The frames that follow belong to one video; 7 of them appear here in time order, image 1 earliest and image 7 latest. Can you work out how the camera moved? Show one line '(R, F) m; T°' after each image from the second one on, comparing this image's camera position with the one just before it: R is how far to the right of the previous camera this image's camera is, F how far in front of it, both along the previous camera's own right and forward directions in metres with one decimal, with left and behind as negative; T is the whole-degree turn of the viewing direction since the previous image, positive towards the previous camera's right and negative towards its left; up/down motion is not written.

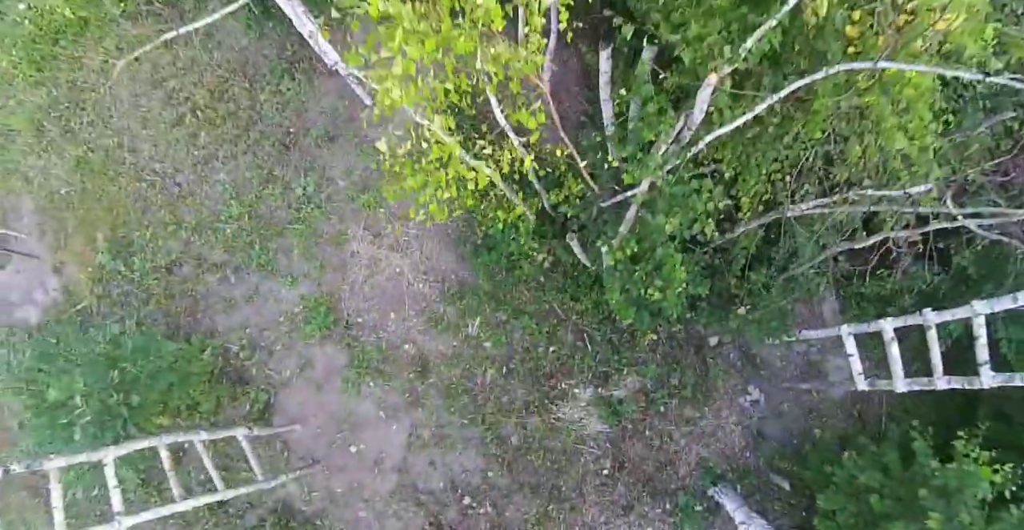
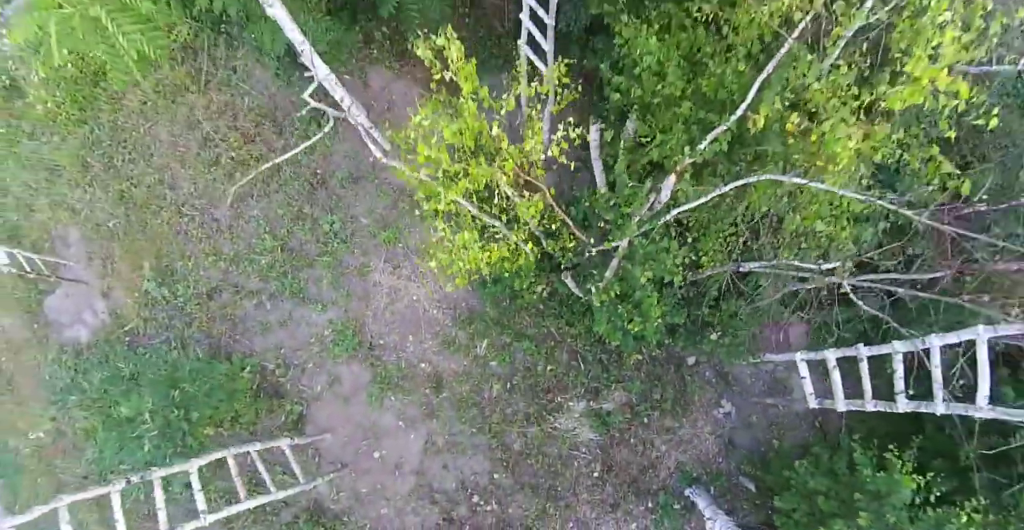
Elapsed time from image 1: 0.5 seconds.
(0.0, -0.7) m; 0°
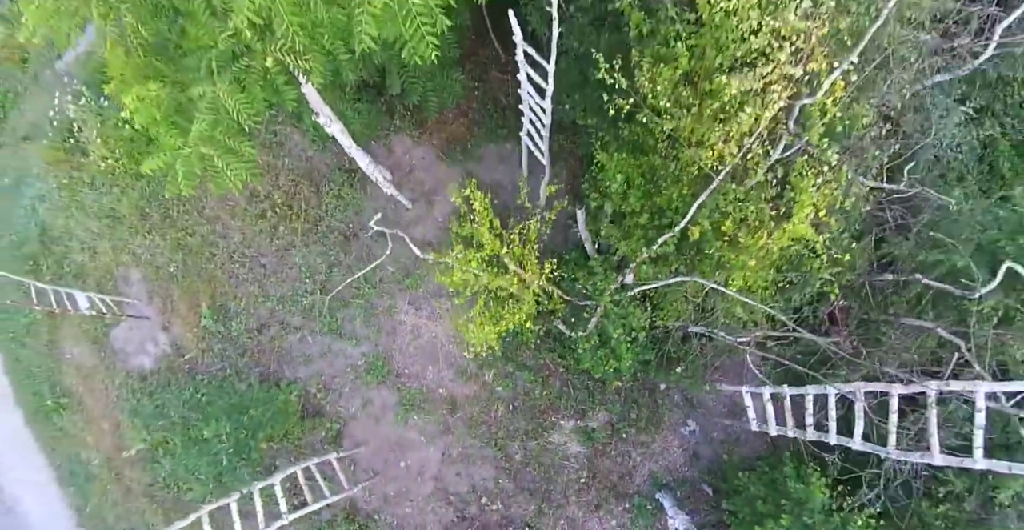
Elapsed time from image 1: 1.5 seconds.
(0.0, -1.1) m; 0°
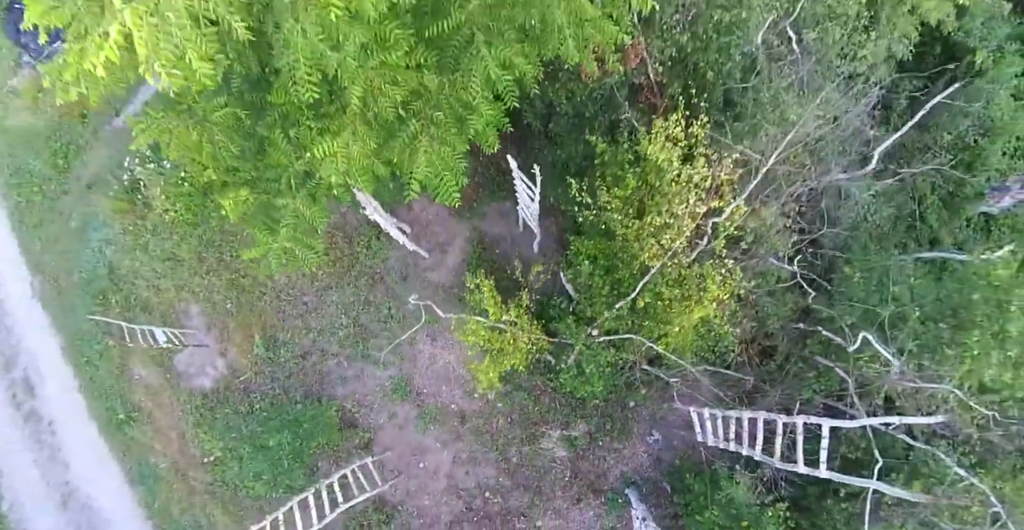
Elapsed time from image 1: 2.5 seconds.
(0.0, -1.6) m; 0°
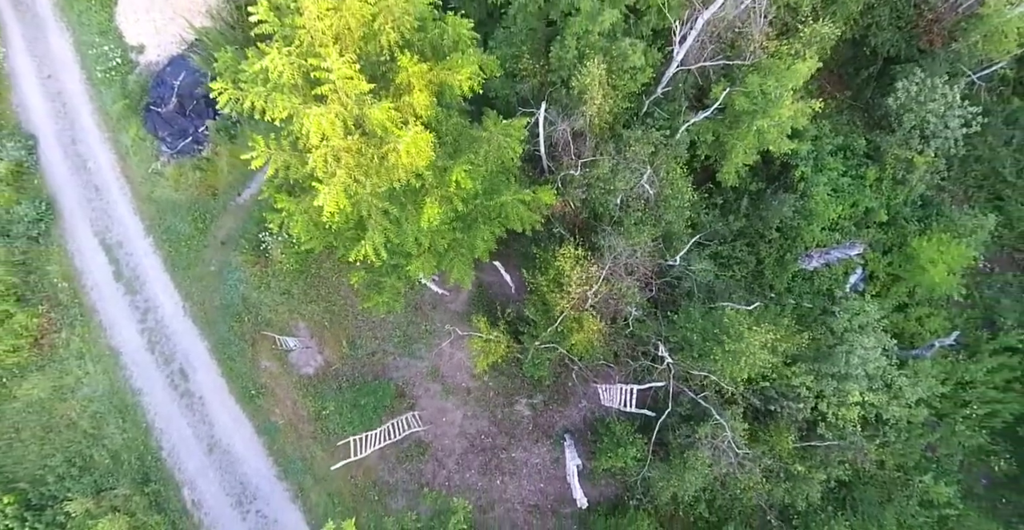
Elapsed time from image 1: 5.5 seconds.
(+0.3, -5.8) m; 0°
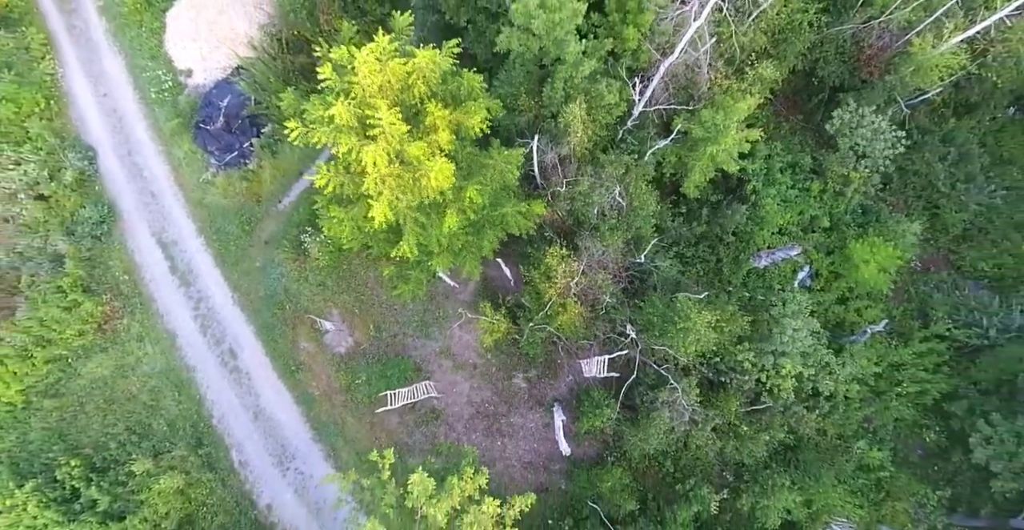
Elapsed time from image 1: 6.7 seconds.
(0.0, -3.1) m; 0°
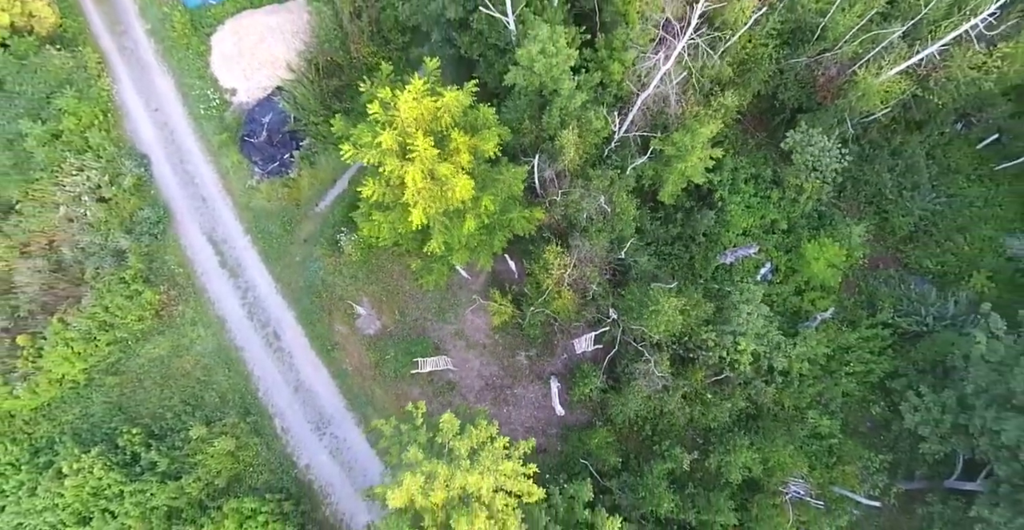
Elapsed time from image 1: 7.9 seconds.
(-0.2, -3.4) m; 0°
